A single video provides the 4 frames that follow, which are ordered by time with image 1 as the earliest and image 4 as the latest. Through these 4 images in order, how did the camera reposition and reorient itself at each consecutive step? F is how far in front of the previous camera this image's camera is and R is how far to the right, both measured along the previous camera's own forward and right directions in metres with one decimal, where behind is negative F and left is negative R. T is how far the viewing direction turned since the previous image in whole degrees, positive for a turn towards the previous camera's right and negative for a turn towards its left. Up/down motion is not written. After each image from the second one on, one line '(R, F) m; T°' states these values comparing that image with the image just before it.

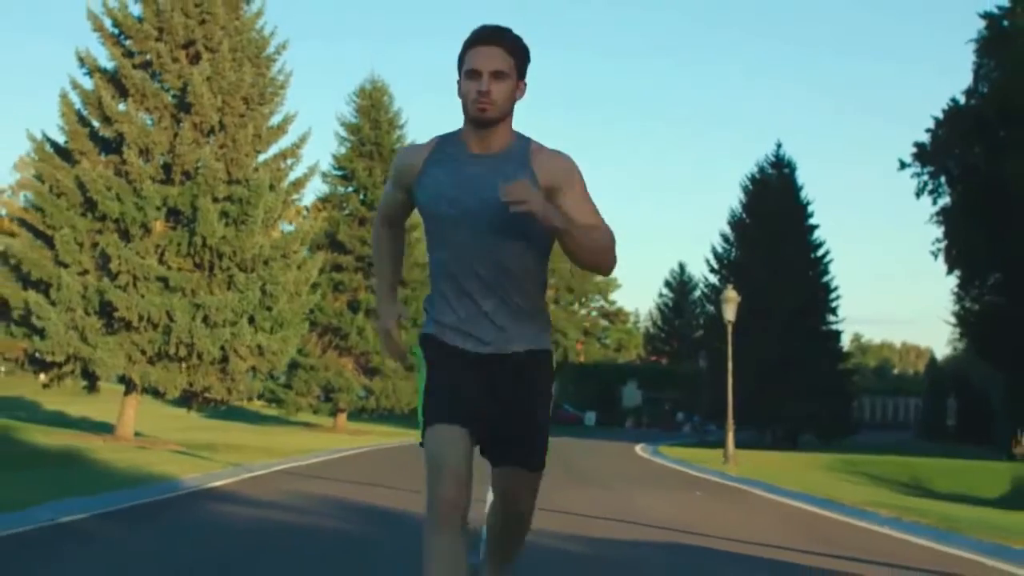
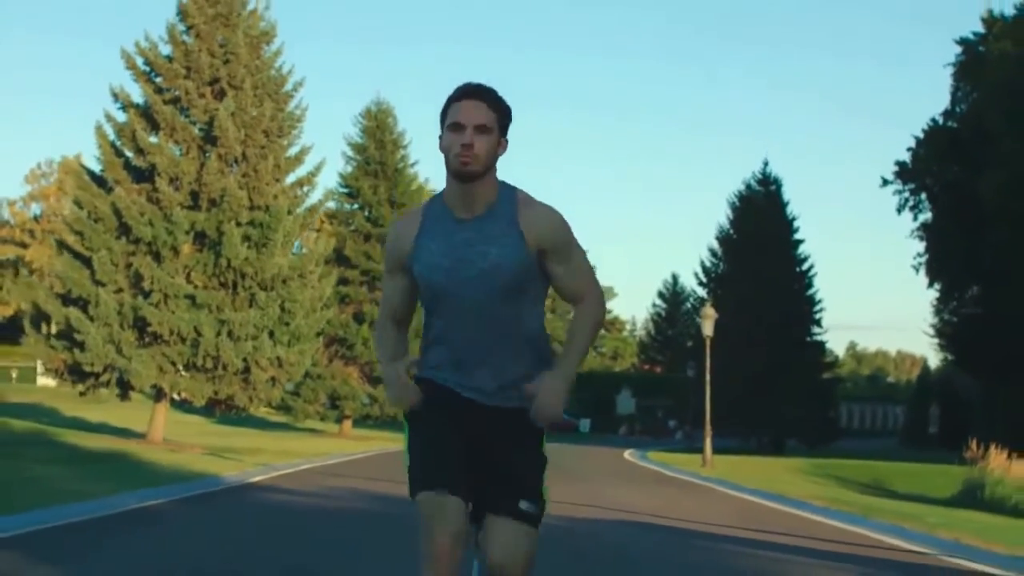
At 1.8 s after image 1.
(0.0, -3.1) m; 0°
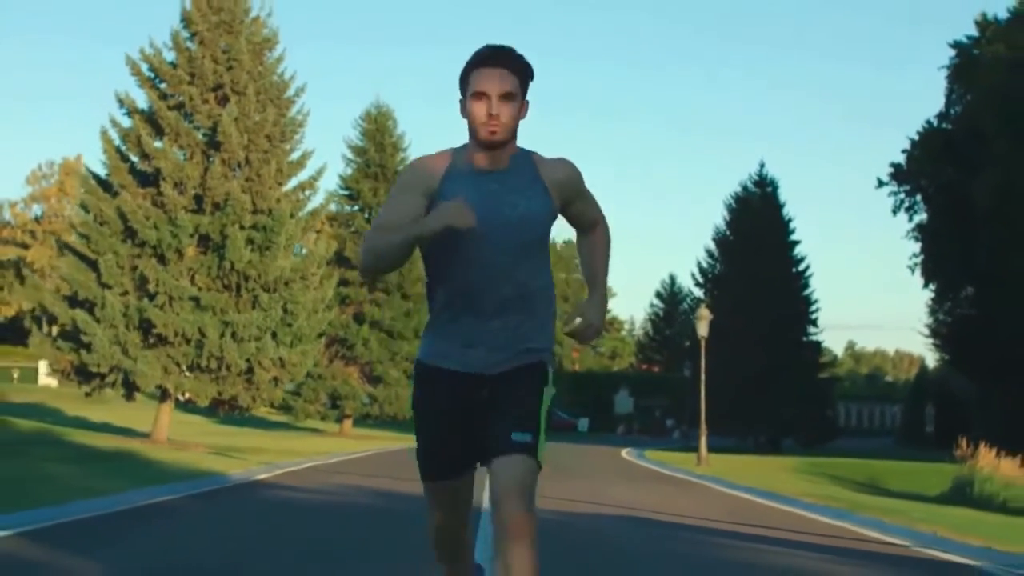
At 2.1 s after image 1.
(0.0, -0.7) m; 0°
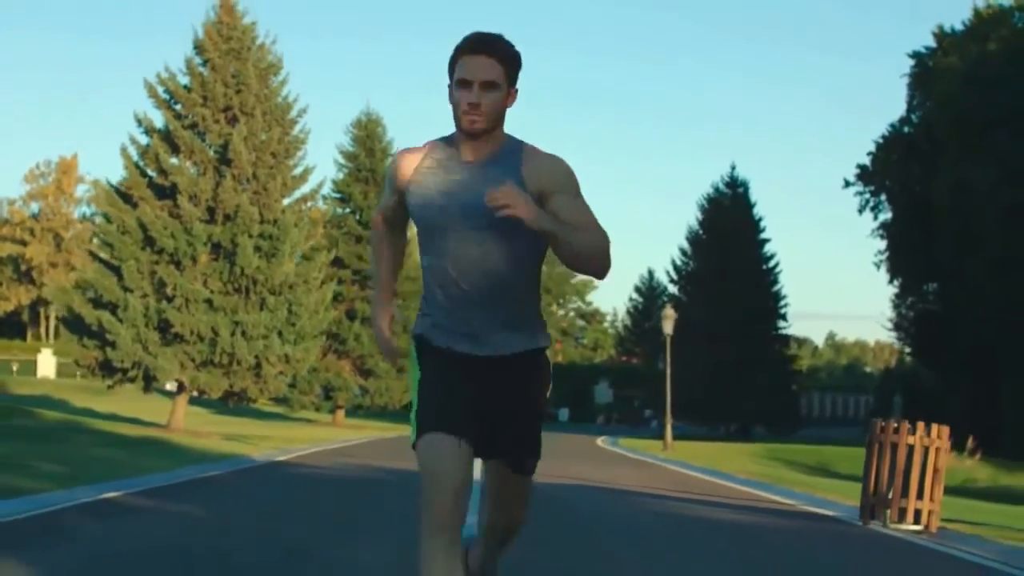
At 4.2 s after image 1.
(0.0, -3.8) m; +1°
